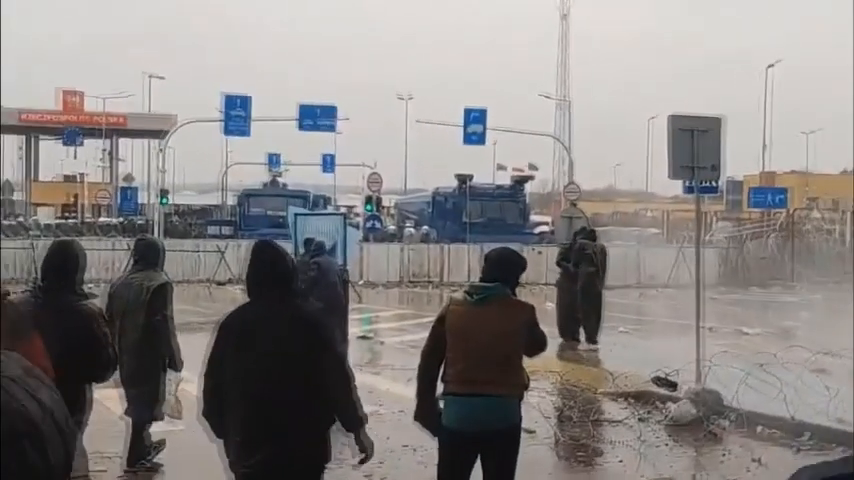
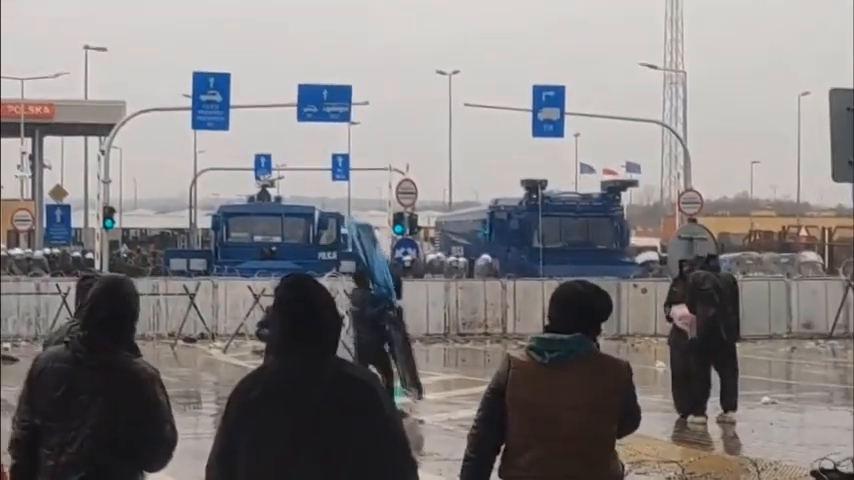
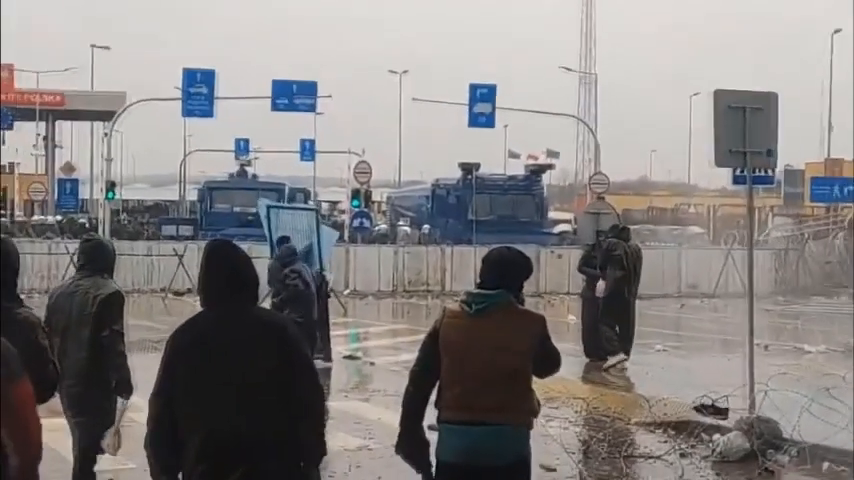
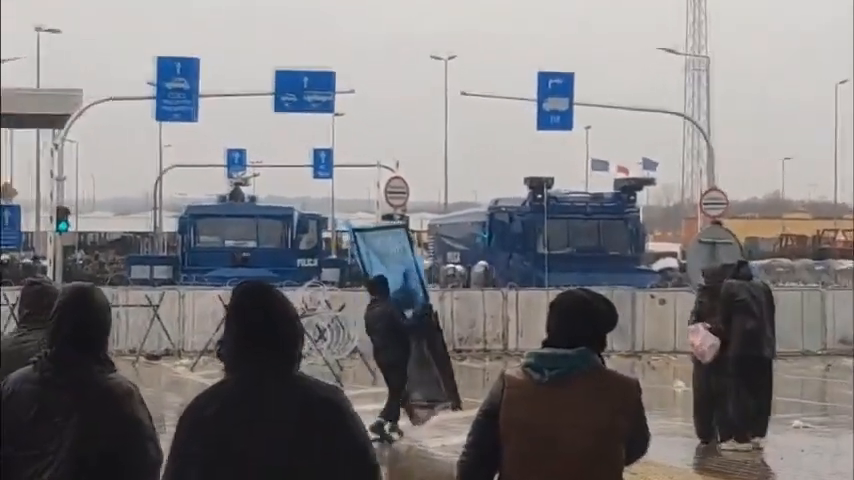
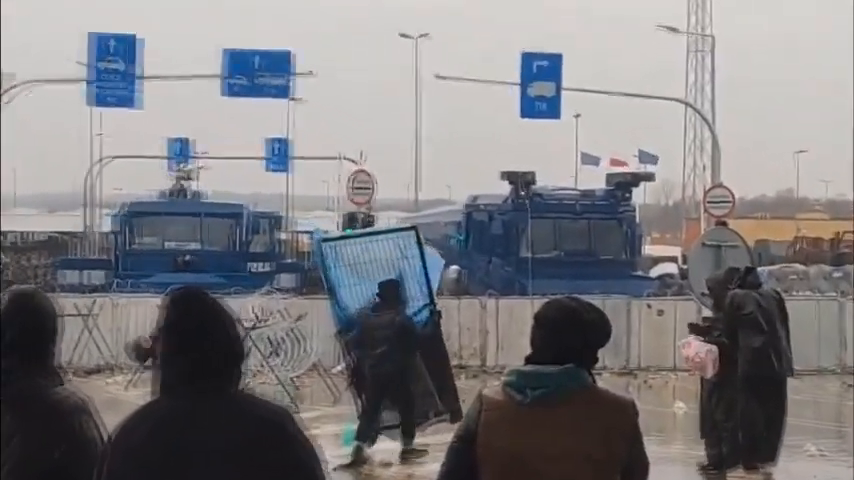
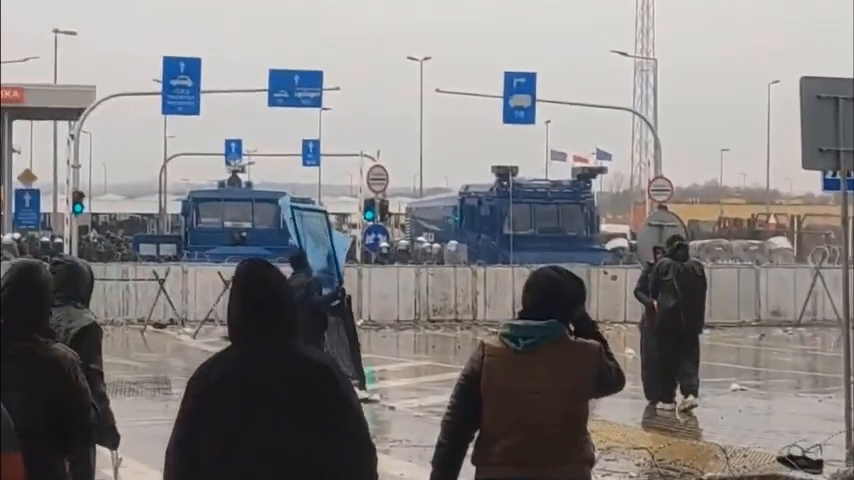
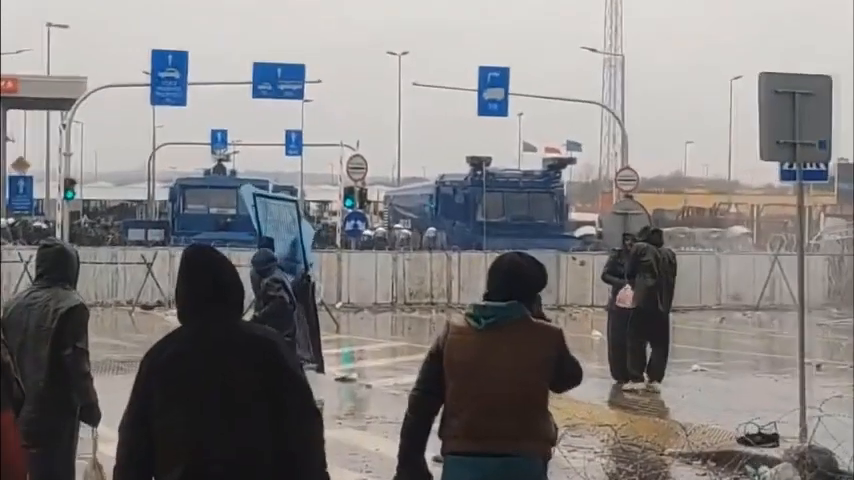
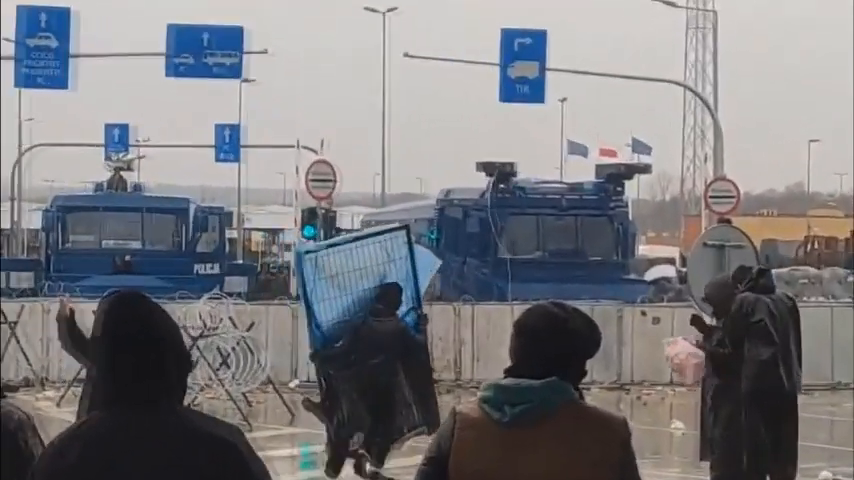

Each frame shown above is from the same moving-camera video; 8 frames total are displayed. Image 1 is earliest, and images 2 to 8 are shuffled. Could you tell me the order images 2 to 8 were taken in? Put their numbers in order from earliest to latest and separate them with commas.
3, 7, 6, 2, 4, 5, 8
